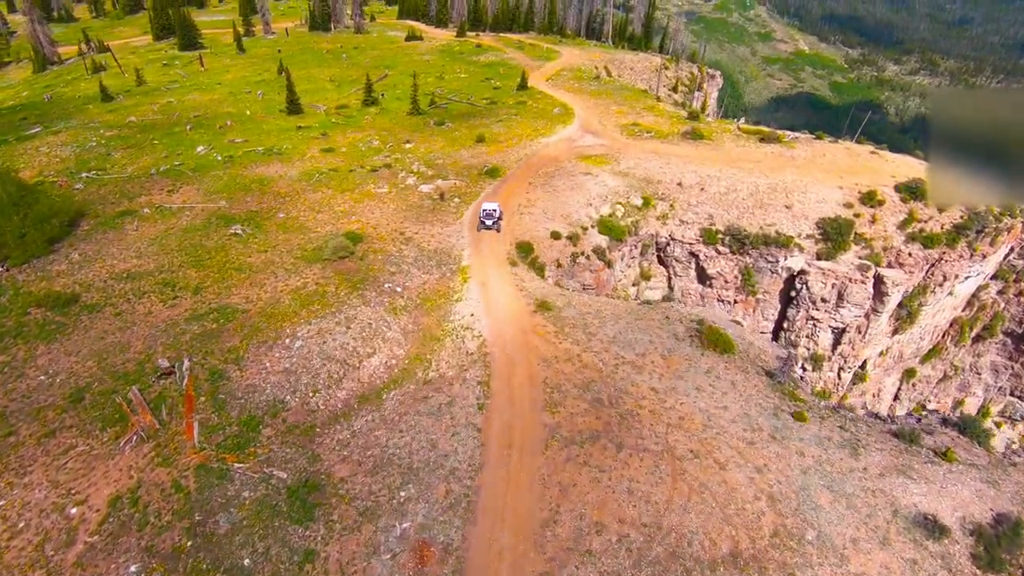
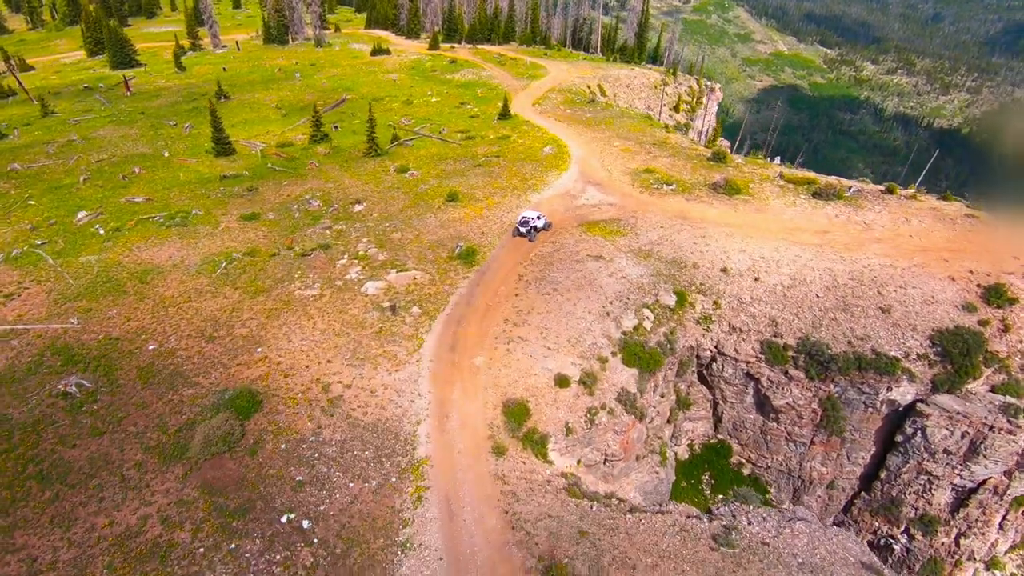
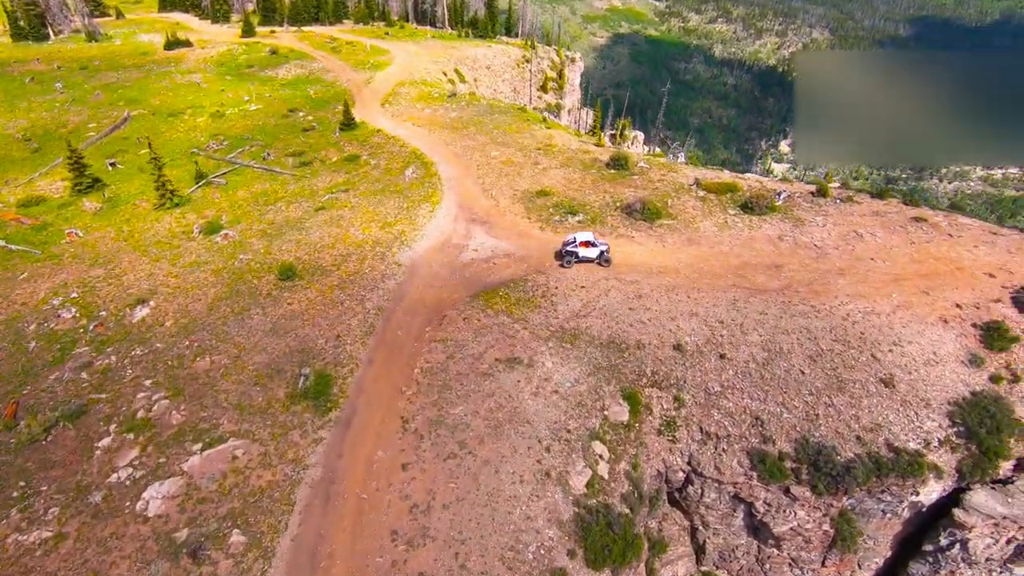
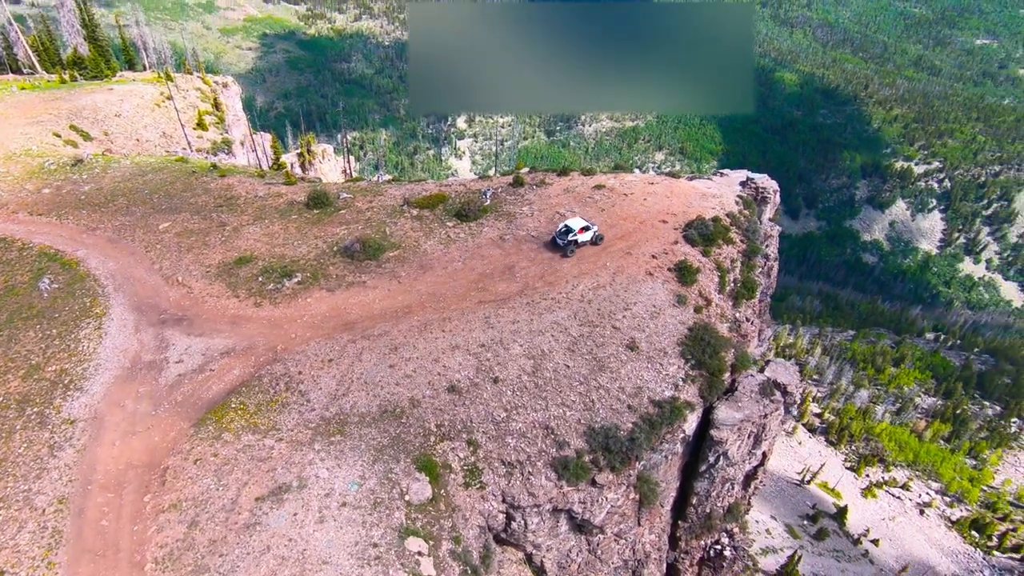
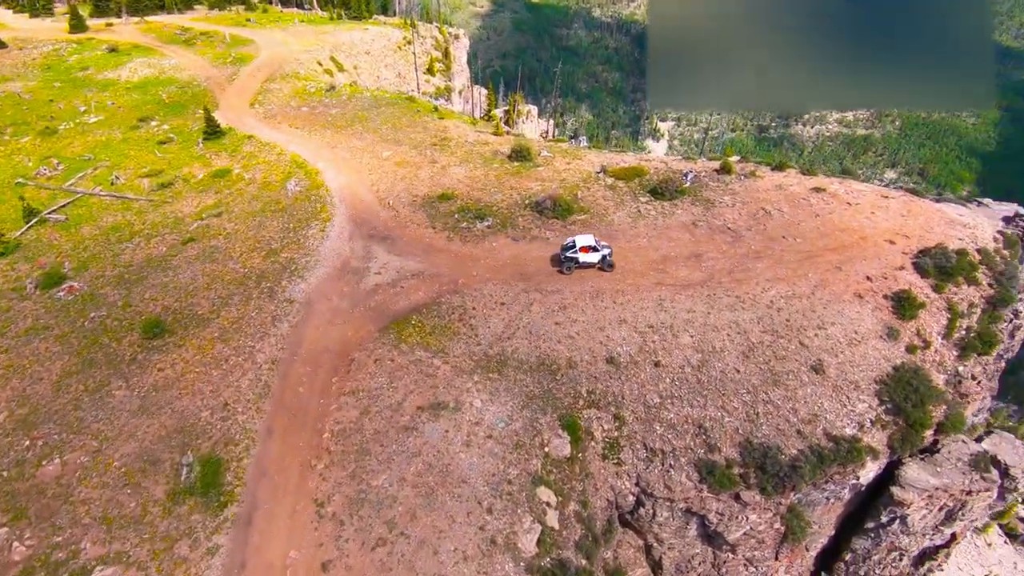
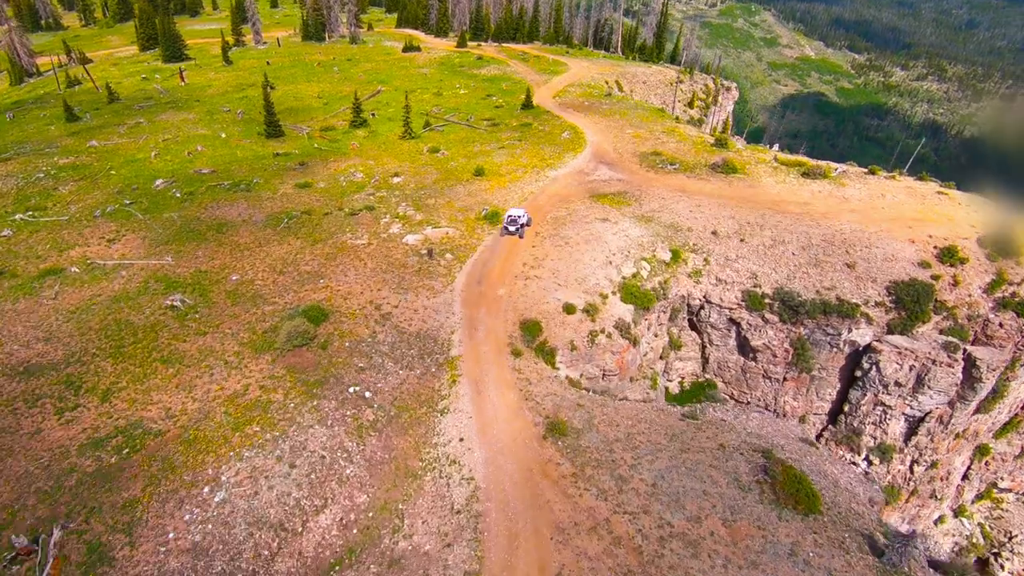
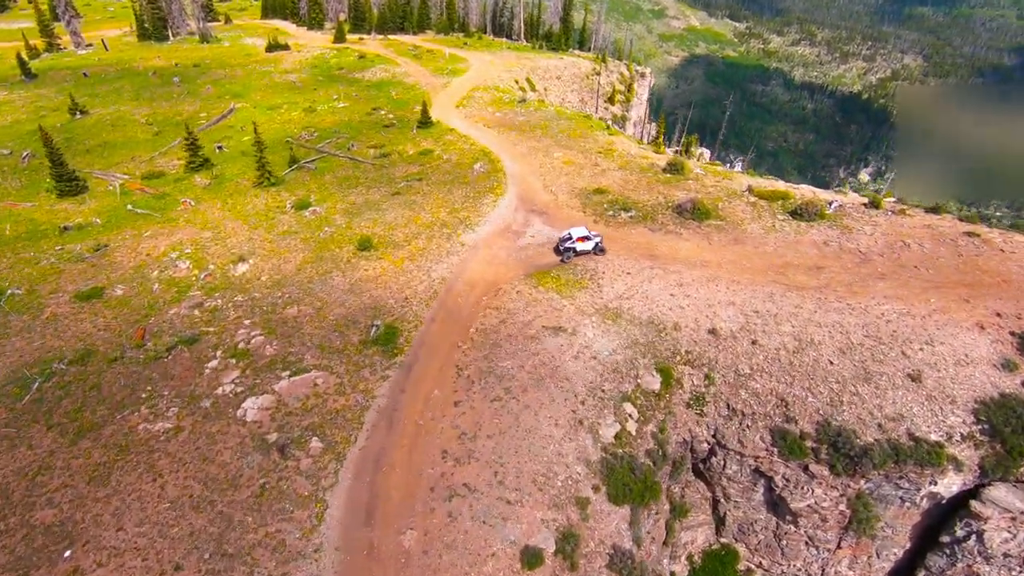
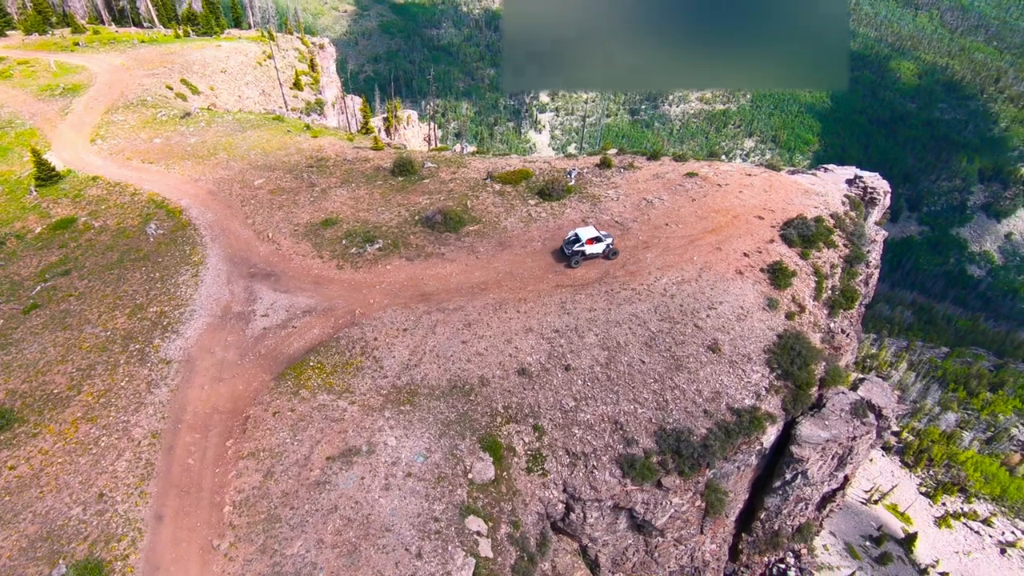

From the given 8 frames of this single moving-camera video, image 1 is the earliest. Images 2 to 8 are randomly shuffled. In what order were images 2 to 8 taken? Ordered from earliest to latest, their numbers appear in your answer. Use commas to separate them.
6, 2, 7, 3, 5, 8, 4
